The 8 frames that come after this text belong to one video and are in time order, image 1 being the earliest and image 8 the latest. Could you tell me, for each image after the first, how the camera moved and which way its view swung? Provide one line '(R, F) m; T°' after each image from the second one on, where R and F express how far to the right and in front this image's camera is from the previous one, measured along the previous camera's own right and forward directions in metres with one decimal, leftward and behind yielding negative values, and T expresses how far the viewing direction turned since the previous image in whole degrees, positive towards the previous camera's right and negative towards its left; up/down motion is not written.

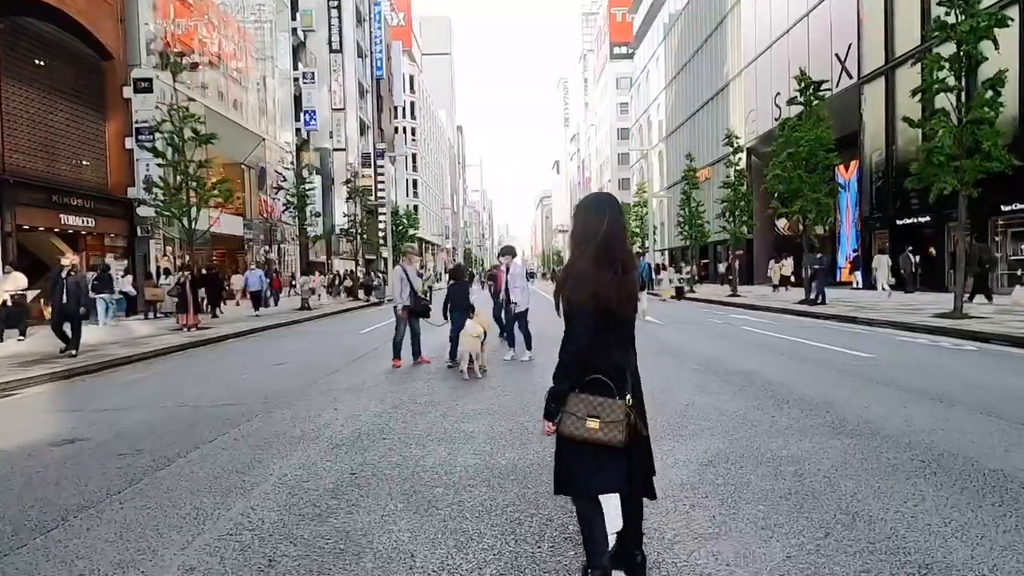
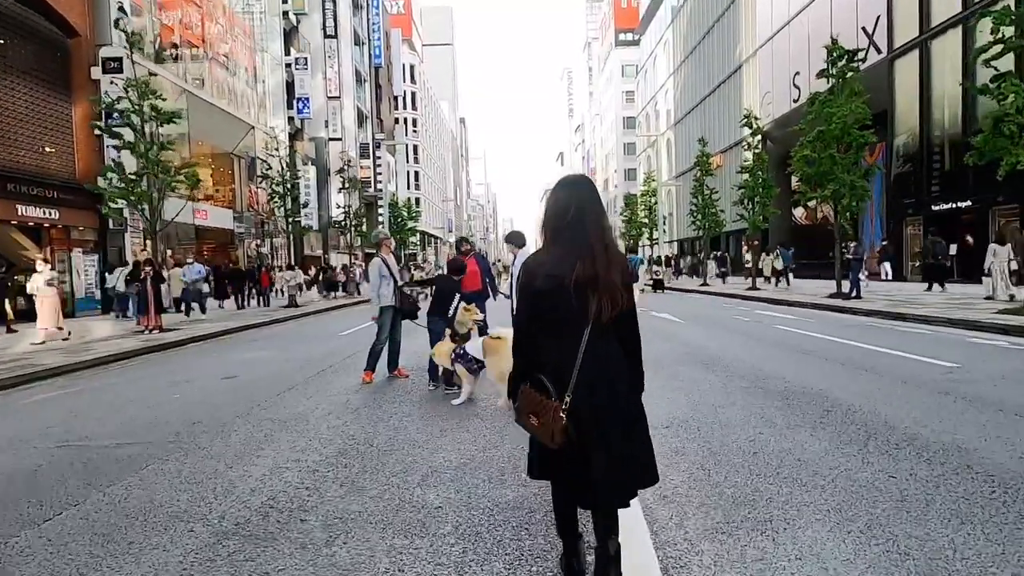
(+0.1, +2.2) m; -1°
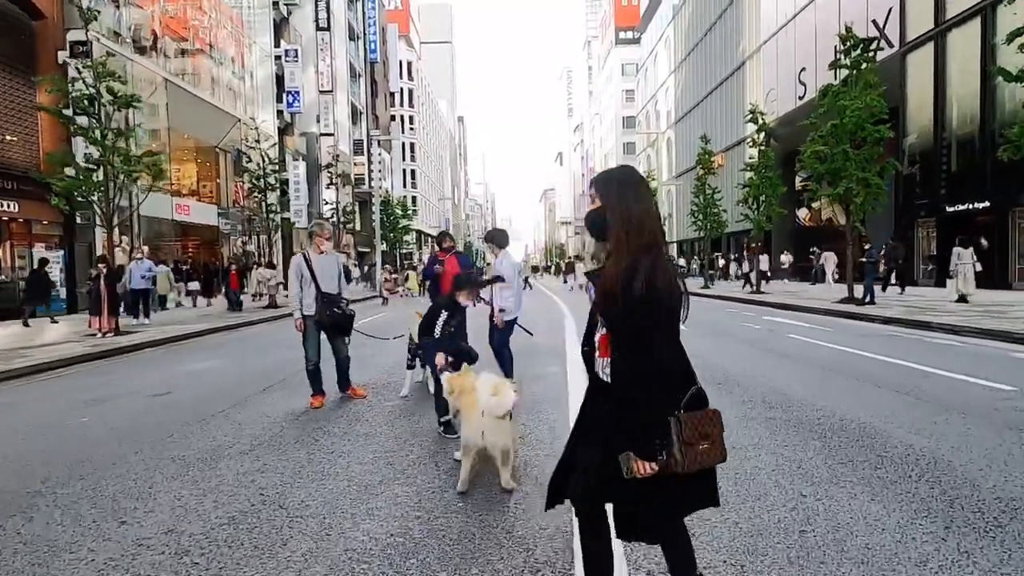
(+0.3, +1.4) m; 0°
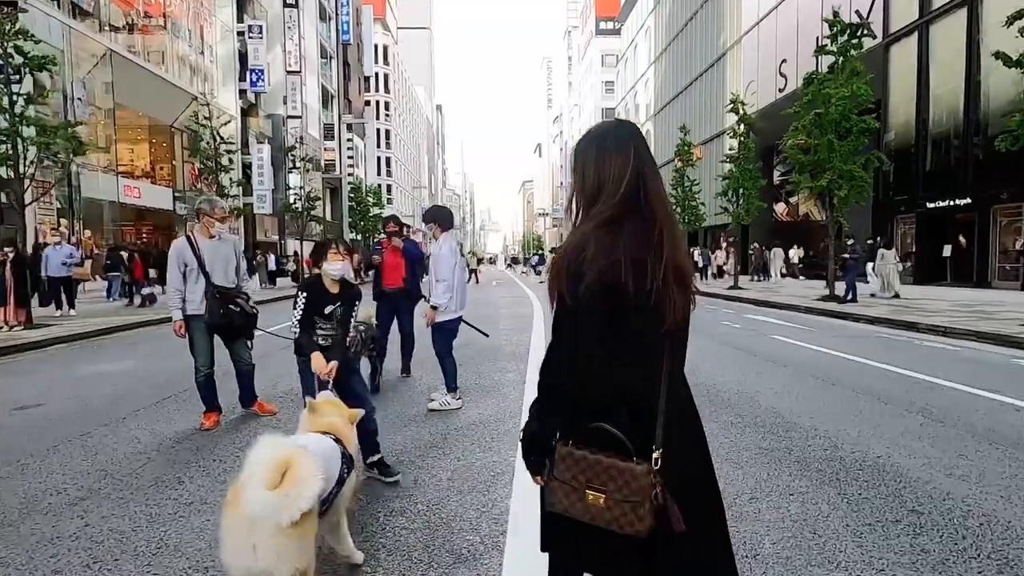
(+0.4, +1.3) m; +2°
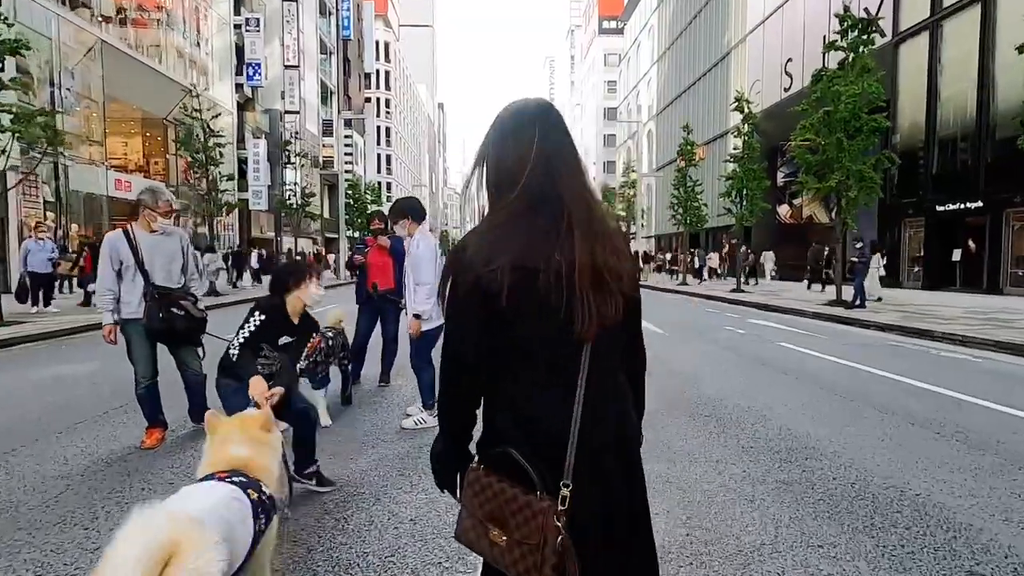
(+0.2, +0.7) m; 0°
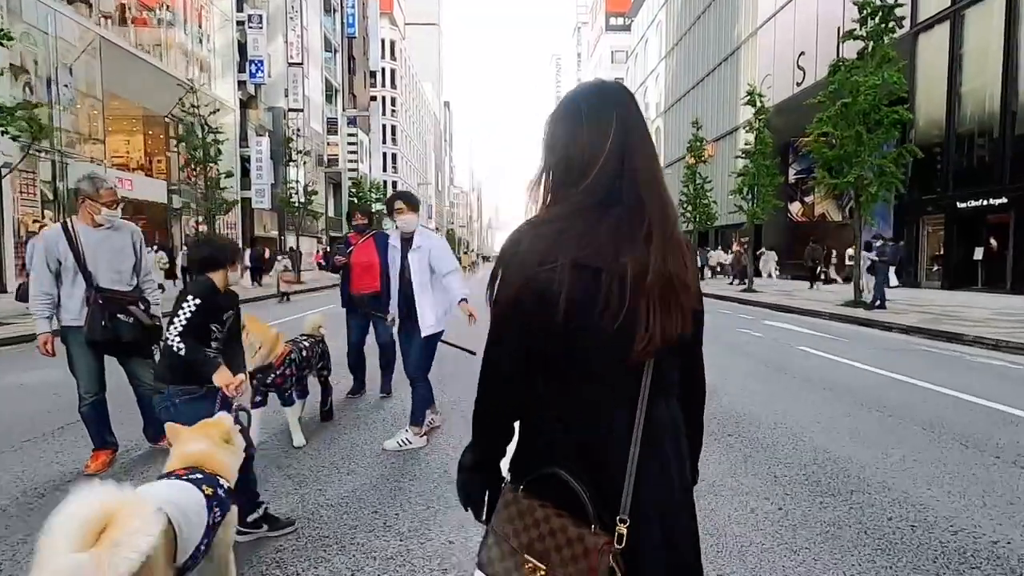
(+0.1, +0.7) m; -1°
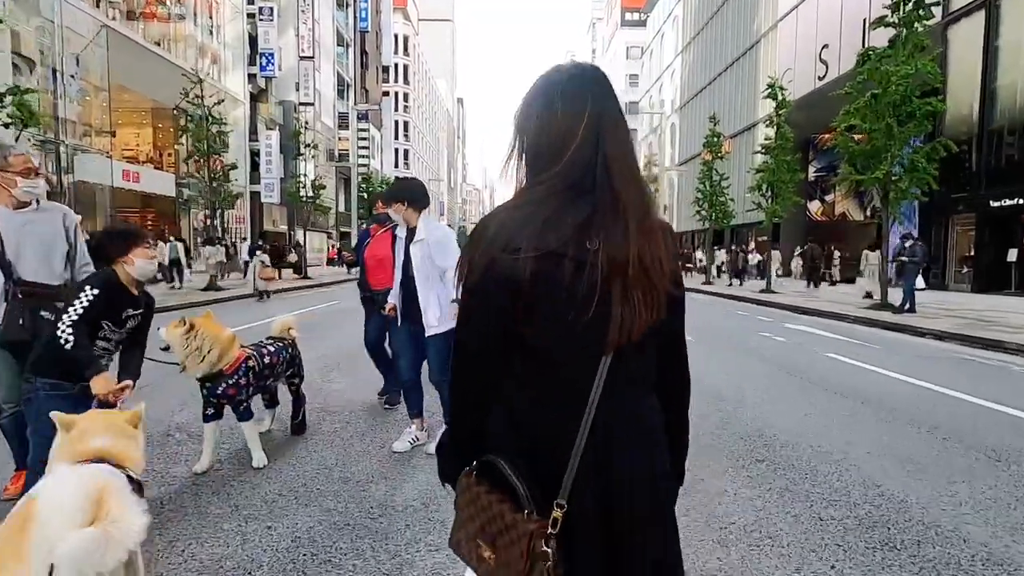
(+0.1, +0.7) m; -1°
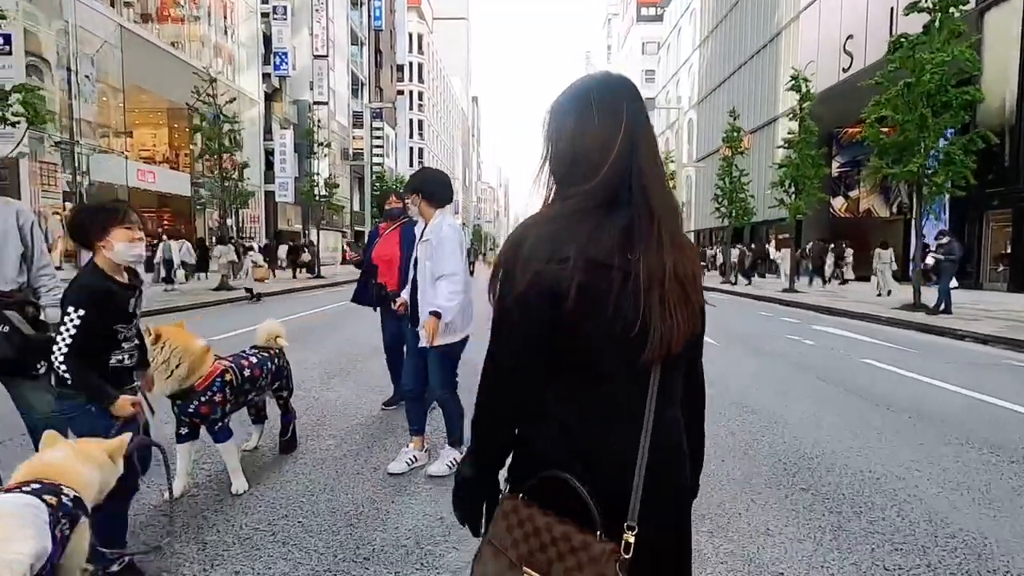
(0.0, +0.5) m; -2°
